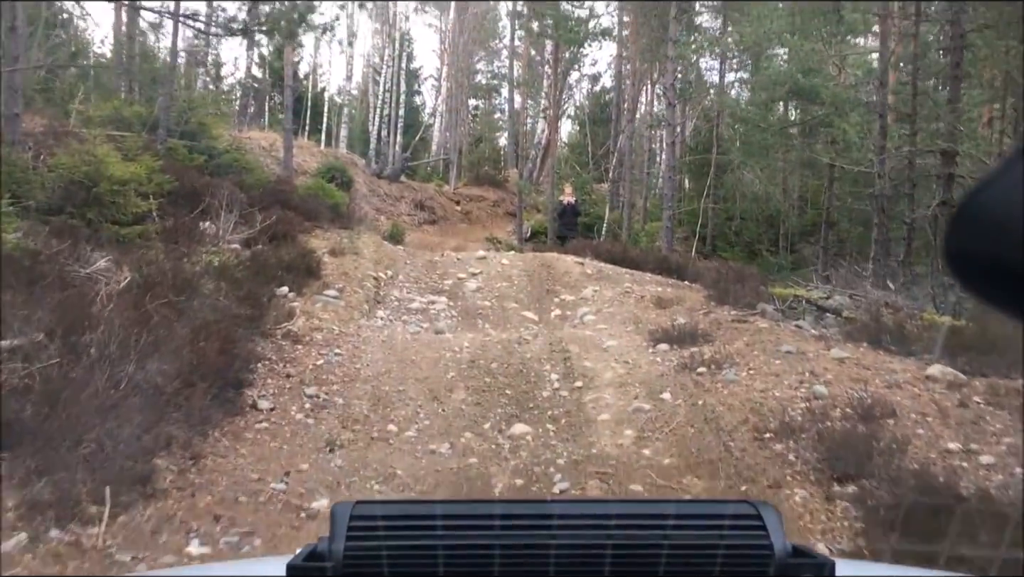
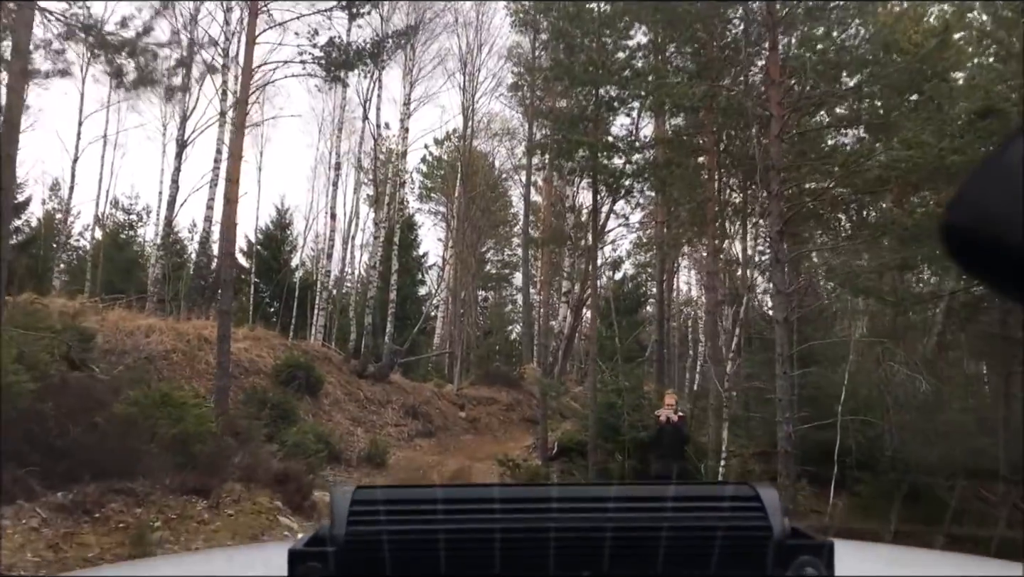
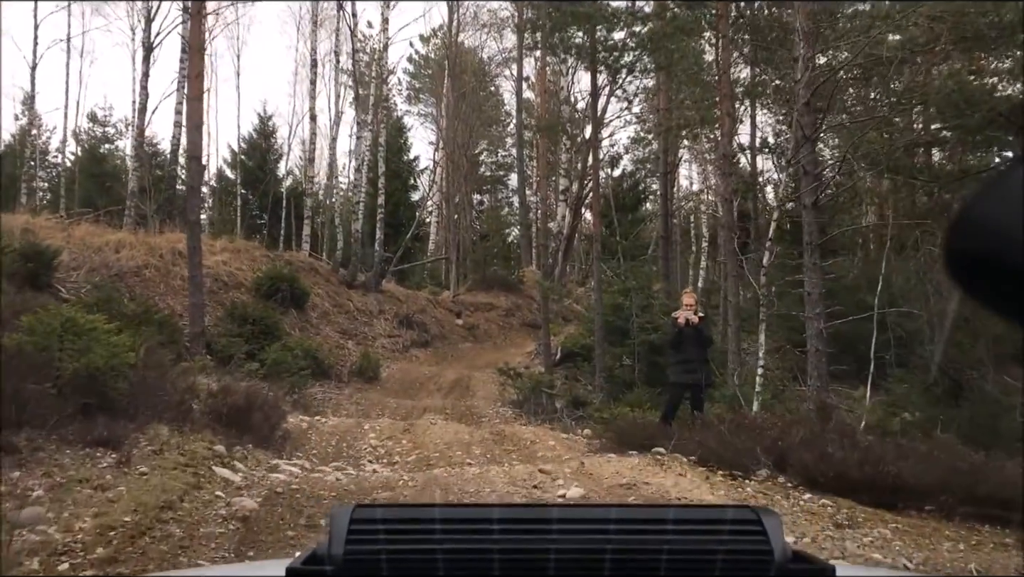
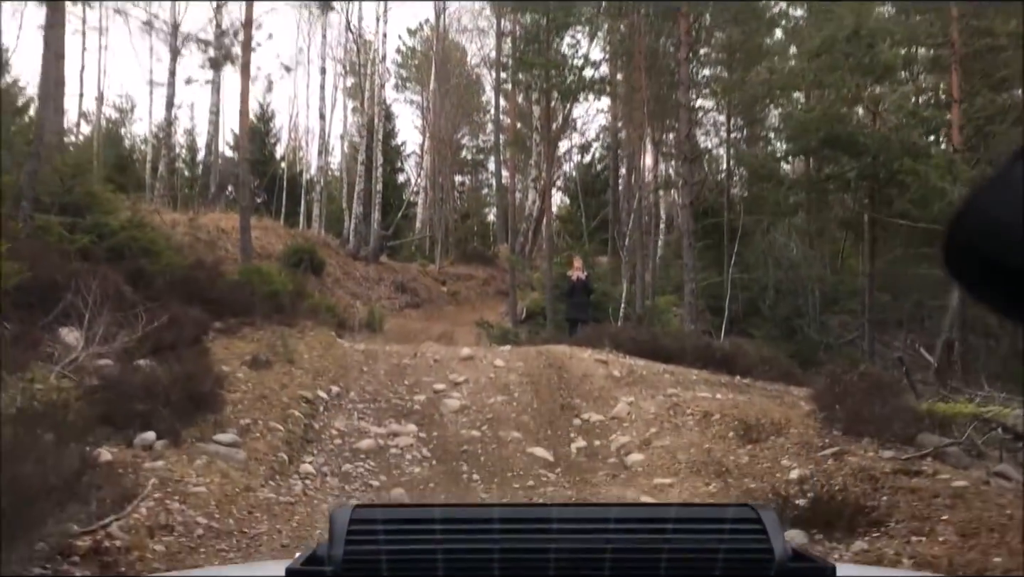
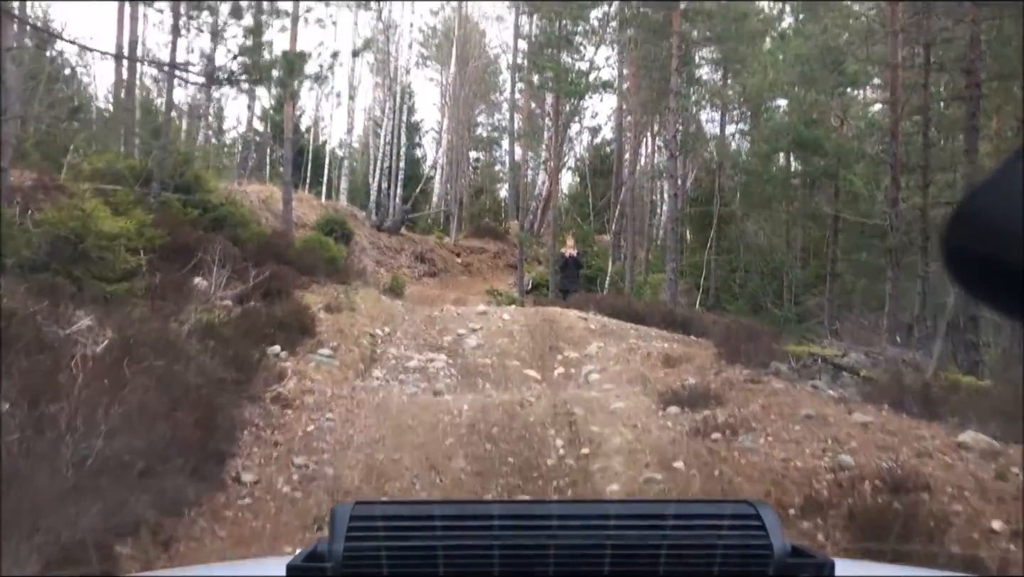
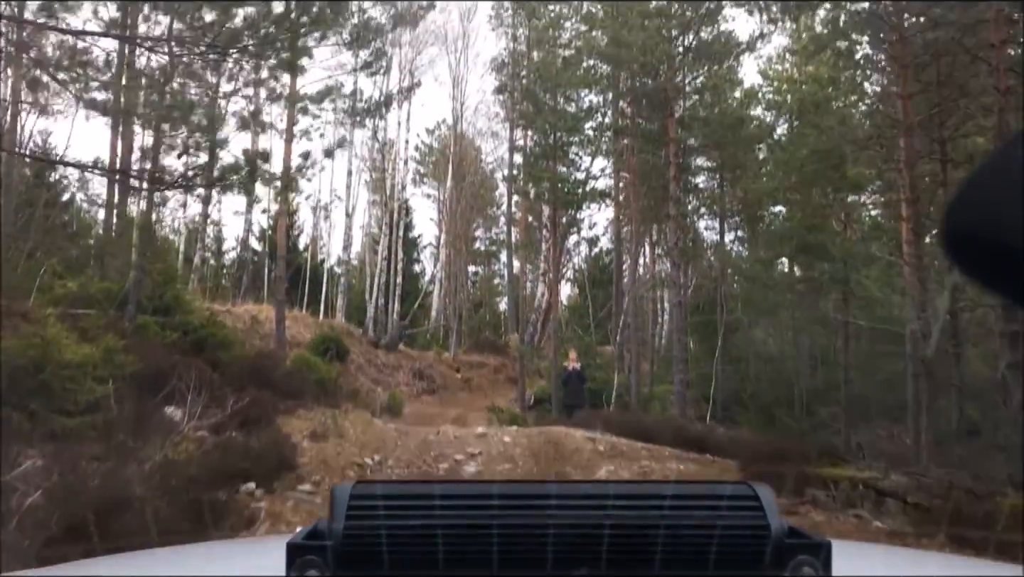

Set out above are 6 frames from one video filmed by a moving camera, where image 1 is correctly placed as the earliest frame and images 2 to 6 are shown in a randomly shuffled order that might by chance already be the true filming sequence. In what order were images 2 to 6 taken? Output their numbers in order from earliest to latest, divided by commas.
5, 6, 4, 2, 3
